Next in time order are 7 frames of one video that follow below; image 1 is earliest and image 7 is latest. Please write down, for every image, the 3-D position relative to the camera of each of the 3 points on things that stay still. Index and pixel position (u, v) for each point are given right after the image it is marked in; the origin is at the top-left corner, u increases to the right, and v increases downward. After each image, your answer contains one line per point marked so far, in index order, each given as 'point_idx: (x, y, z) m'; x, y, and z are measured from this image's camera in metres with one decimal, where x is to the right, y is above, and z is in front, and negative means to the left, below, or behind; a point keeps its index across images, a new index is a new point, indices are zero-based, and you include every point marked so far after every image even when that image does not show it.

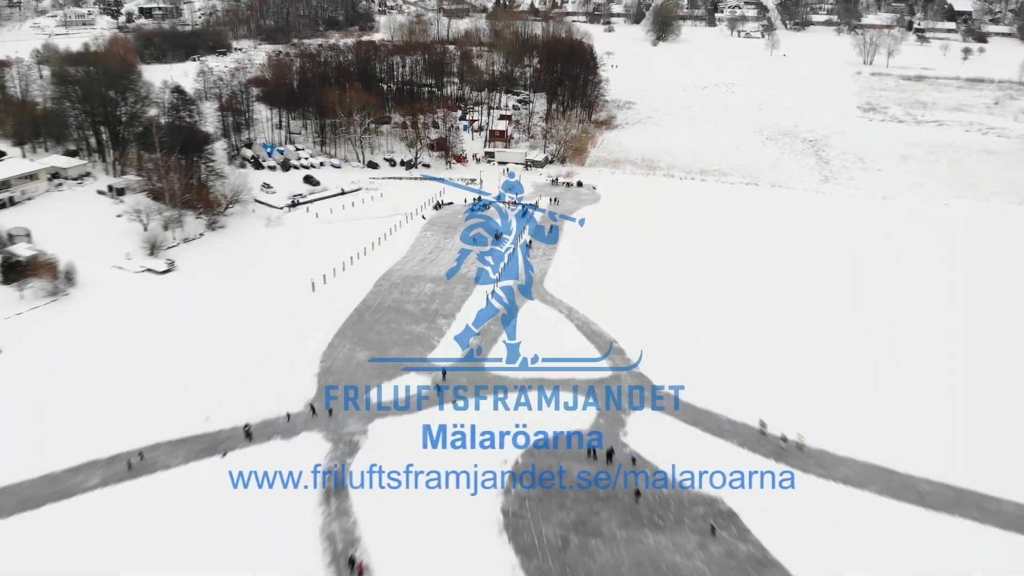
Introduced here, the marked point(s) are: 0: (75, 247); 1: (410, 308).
0: (-10.7, +1.0, +14.6) m
1: (-2.4, -0.4, +13.8) m
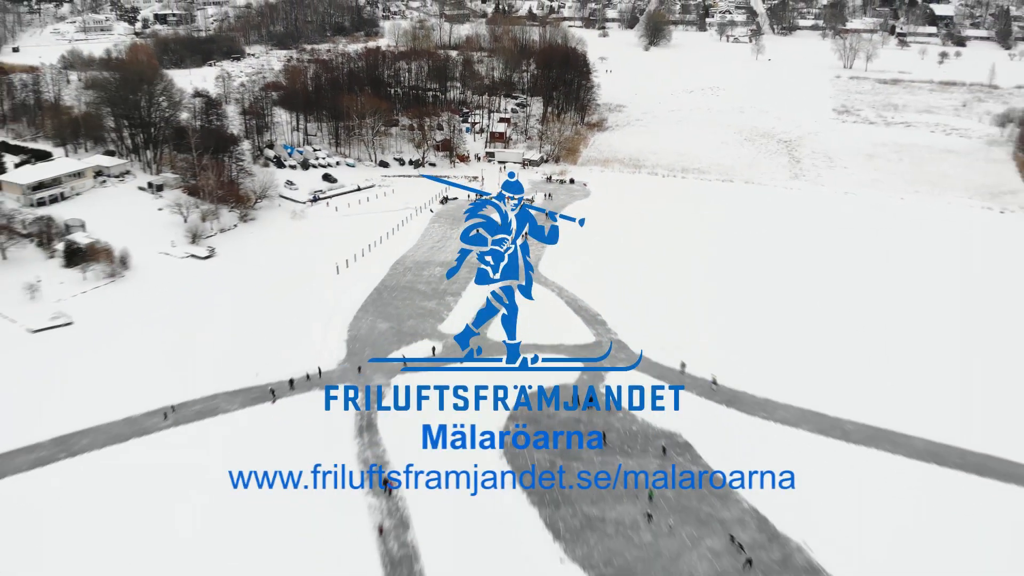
0: (-10.8, +1.4, +16.5) m
1: (-2.4, +0.1, +15.8) m
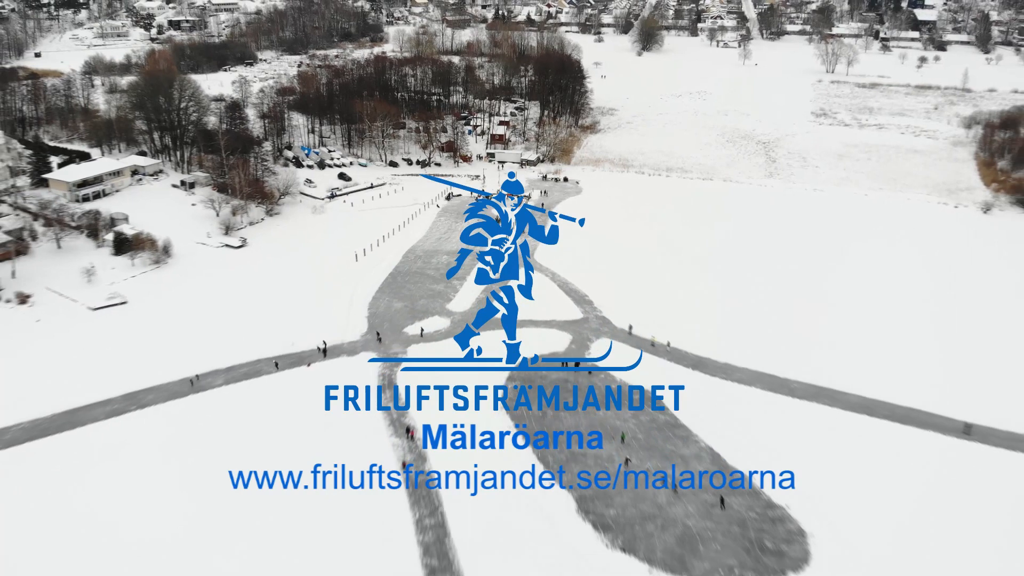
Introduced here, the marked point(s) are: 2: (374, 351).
0: (-10.8, +1.8, +18.5) m
1: (-2.4, +0.5, +17.8) m
2: (-3.3, -1.5, +14.5) m
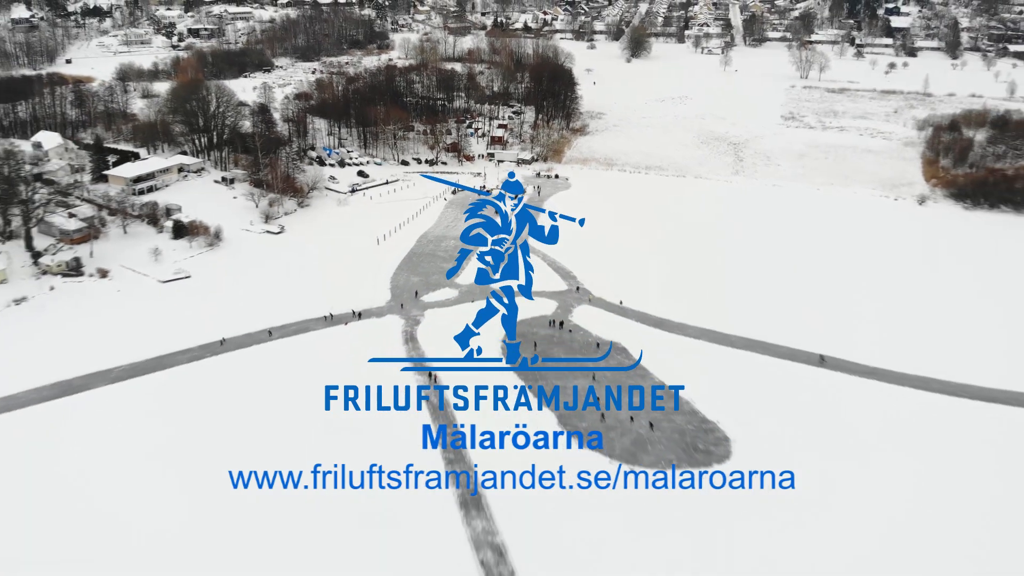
0: (-10.9, +2.6, +21.7) m
1: (-2.5, +1.2, +21.0) m
2: (-3.4, -0.8, +17.7) m
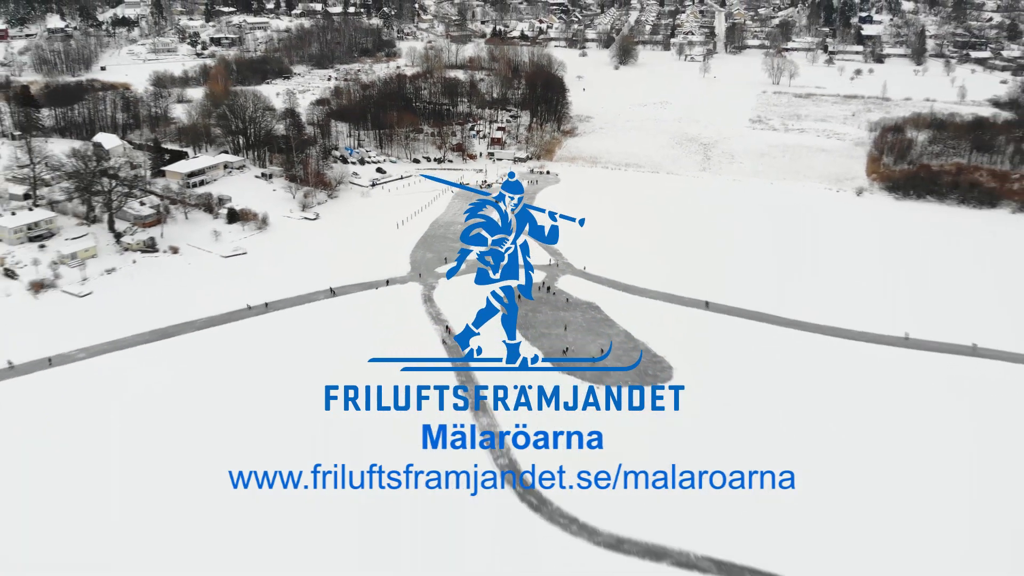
0: (-11.0, +3.6, +25.9) m
1: (-2.7, +2.2, +25.2) m
2: (-3.5, +0.2, +21.9) m
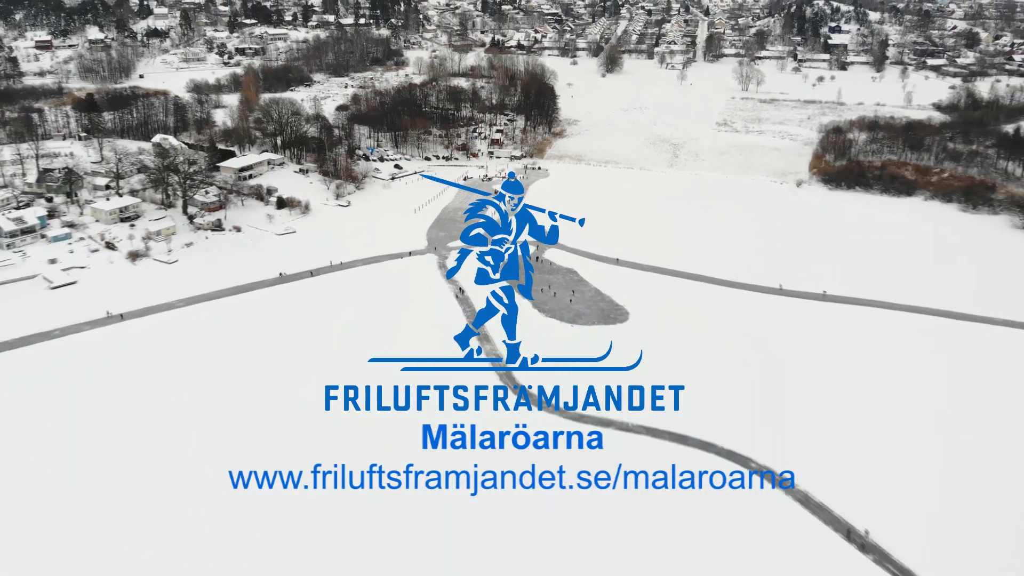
0: (-11.3, +4.9, +31.5) m
1: (-2.9, +3.6, +30.8) m
2: (-3.7, +1.6, +27.5) m
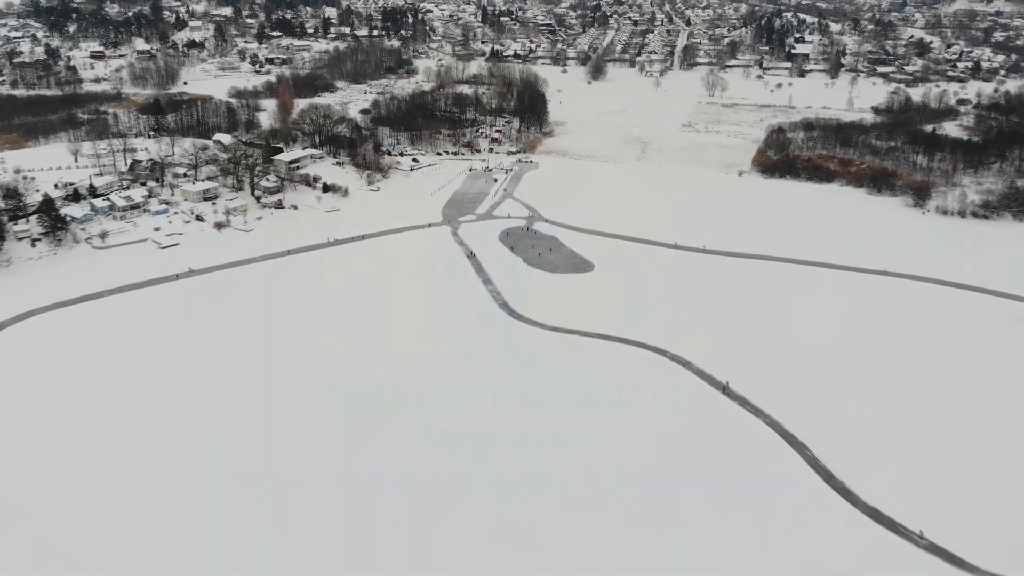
0: (-11.5, +7.2, +39.6) m
1: (-3.2, +5.8, +38.9) m
2: (-4.0, +3.8, +35.6) m
